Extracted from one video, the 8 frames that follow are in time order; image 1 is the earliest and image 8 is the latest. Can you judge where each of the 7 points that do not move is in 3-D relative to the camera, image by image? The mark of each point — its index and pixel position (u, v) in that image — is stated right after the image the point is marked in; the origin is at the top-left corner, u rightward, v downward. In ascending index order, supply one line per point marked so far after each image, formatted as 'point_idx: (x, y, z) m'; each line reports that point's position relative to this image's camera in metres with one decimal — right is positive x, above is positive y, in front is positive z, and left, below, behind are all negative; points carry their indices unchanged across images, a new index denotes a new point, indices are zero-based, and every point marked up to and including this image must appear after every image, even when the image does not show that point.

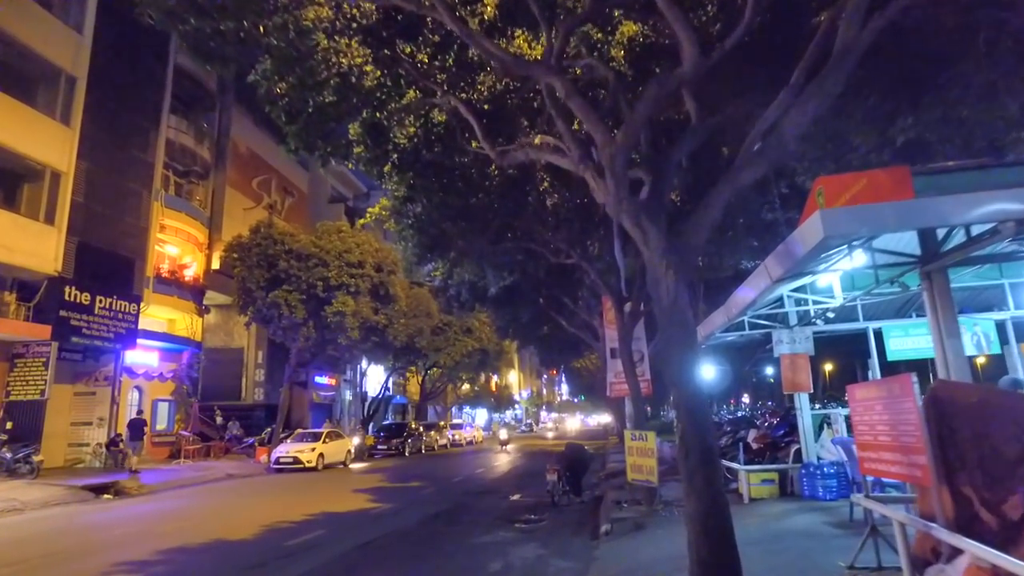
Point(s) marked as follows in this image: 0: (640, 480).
0: (+2.1, -3.2, +11.1) m
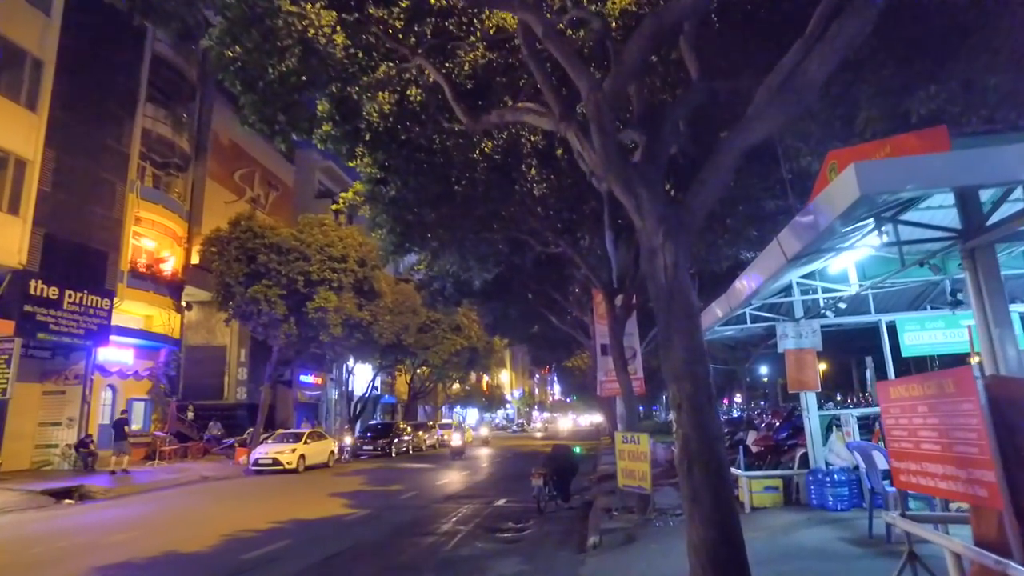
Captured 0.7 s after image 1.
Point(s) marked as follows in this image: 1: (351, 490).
0: (+1.9, -3.1, +10.3) m
1: (-4.4, -5.5, +18.1) m
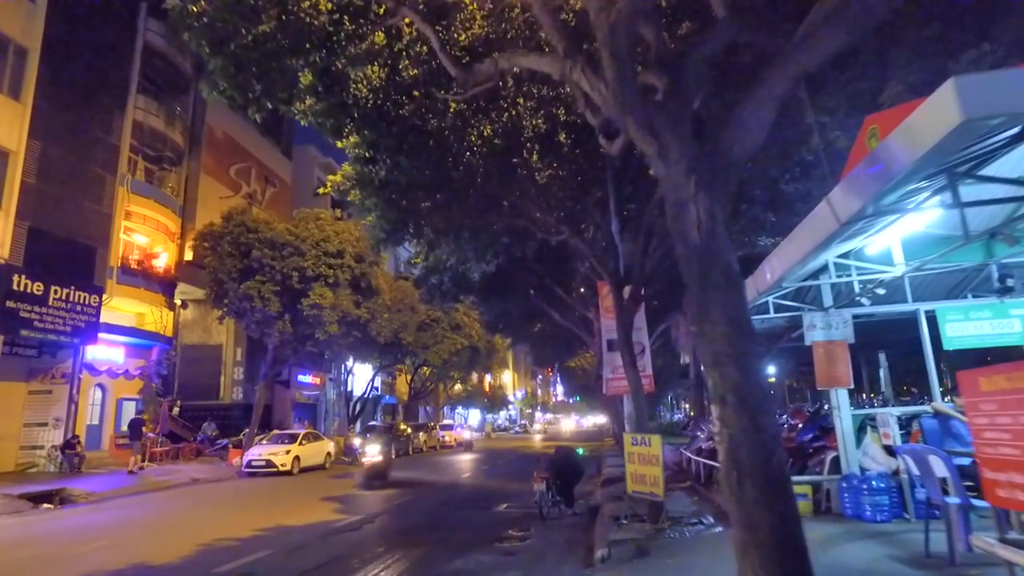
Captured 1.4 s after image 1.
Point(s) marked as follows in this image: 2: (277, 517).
0: (+1.9, -2.9, +9.4) m
1: (-4.4, -5.4, +17.3) m
2: (-5.0, -4.8, +13.7) m
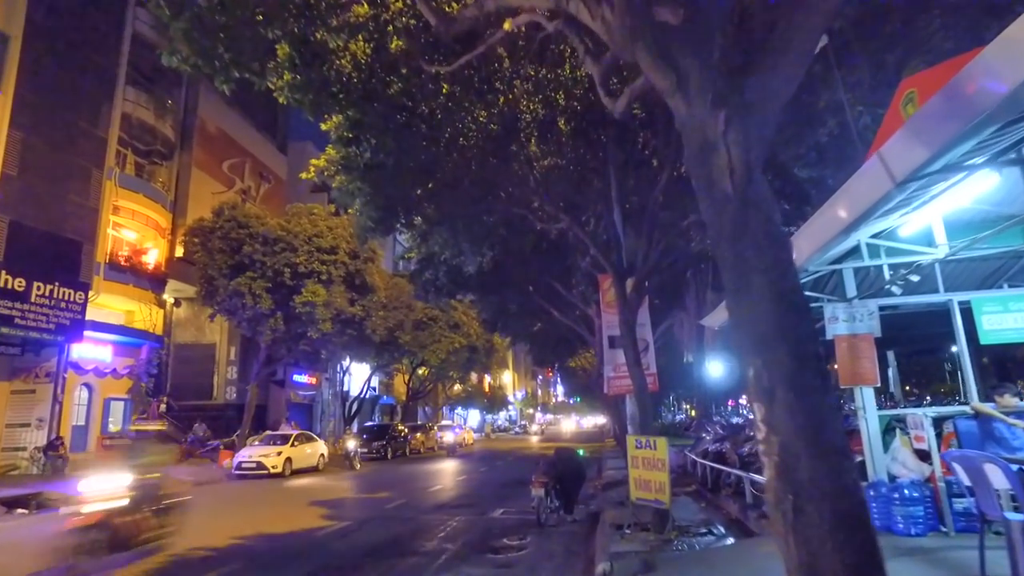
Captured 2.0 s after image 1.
0: (+1.8, -2.8, +8.7) m
1: (-4.5, -5.2, +16.6) m
2: (-5.0, -4.6, +13.0) m
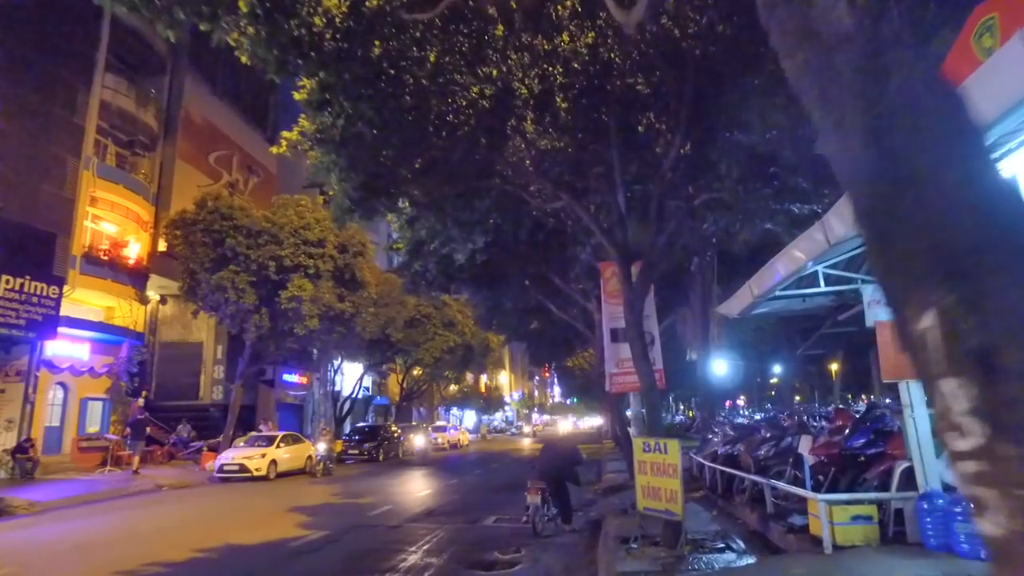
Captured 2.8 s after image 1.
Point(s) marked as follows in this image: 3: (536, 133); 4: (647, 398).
0: (+1.7, -2.6, +7.7) m
1: (-4.6, -5.0, +15.5) m
2: (-5.1, -4.4, +12.0) m
3: (+0.4, +2.8, +10.9) m
4: (+2.0, -1.6, +9.9) m
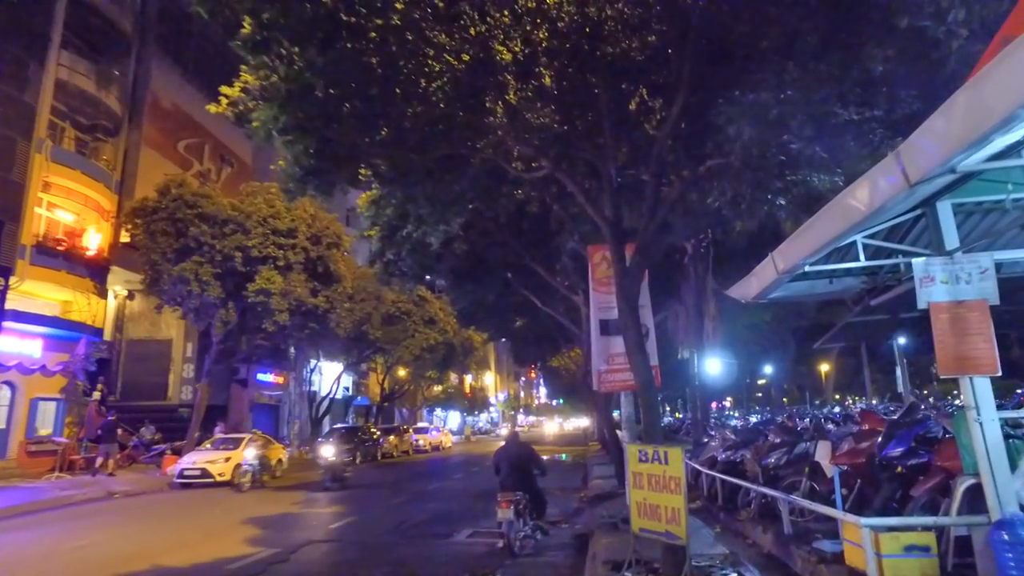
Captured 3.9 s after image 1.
0: (+1.4, -2.4, +6.5) m
1: (-5.1, -4.8, +14.1) m
2: (-5.5, -4.2, +10.6) m
3: (+0.1, +3.1, +9.7) m
4: (+1.7, -1.4, +8.7) m
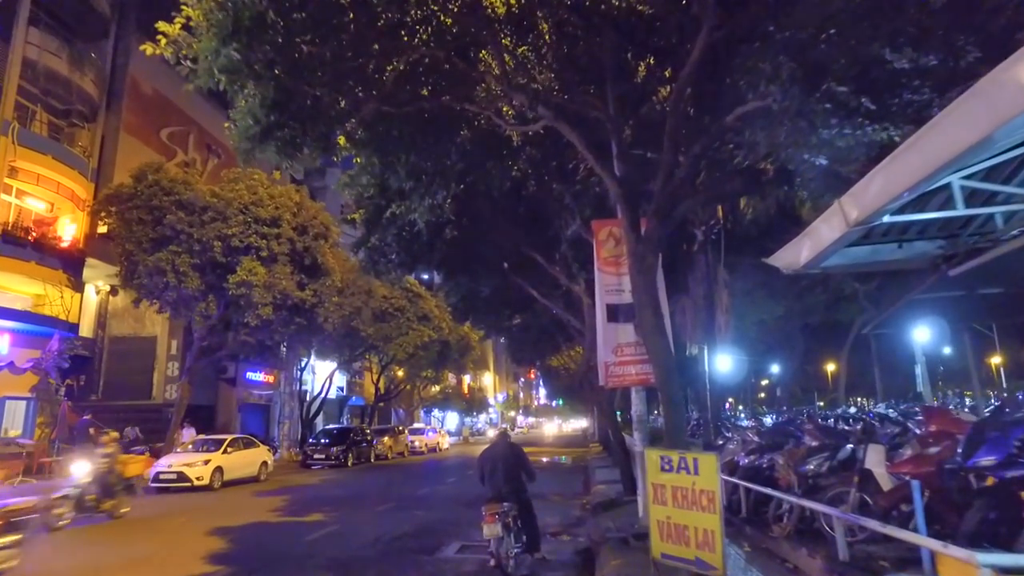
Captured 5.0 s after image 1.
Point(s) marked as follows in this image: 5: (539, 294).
0: (+1.3, -2.1, +5.2) m
1: (-5.1, -4.5, +12.8) m
2: (-5.6, -3.9, +9.2) m
3: (0.0, +3.3, +8.4) m
4: (+1.6, -1.2, +7.4) m
5: (+0.7, -0.2, +17.9) m
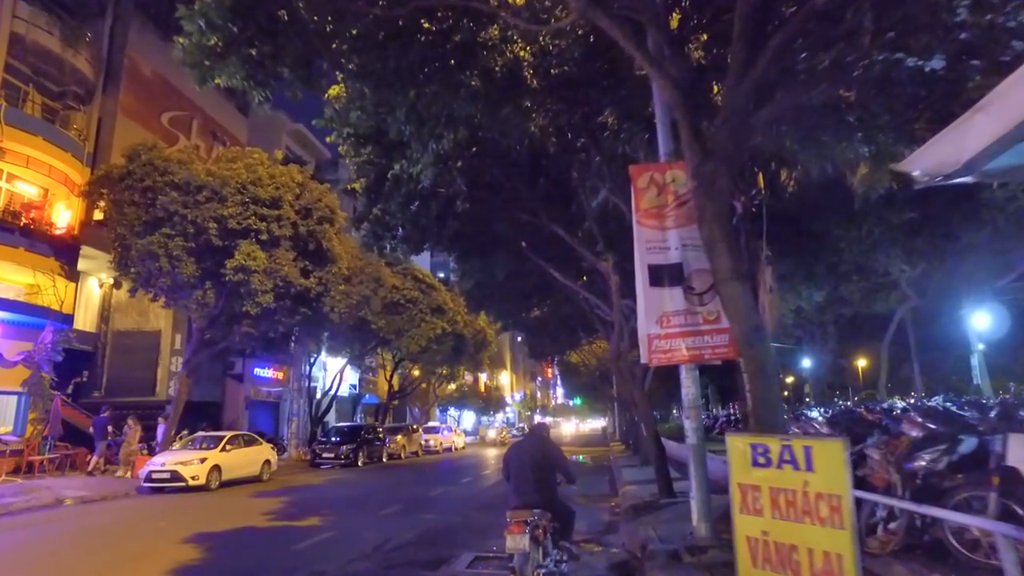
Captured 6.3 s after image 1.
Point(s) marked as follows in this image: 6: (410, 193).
0: (+1.5, -1.6, +3.5) m
1: (-4.8, -4.1, +11.3) m
2: (-5.3, -3.5, +7.8) m
3: (+0.2, +3.8, +6.8) m
4: (+1.8, -0.7, +5.8) m
5: (+1.2, +0.3, +16.3) m
6: (-2.0, +1.7, +12.5) m
